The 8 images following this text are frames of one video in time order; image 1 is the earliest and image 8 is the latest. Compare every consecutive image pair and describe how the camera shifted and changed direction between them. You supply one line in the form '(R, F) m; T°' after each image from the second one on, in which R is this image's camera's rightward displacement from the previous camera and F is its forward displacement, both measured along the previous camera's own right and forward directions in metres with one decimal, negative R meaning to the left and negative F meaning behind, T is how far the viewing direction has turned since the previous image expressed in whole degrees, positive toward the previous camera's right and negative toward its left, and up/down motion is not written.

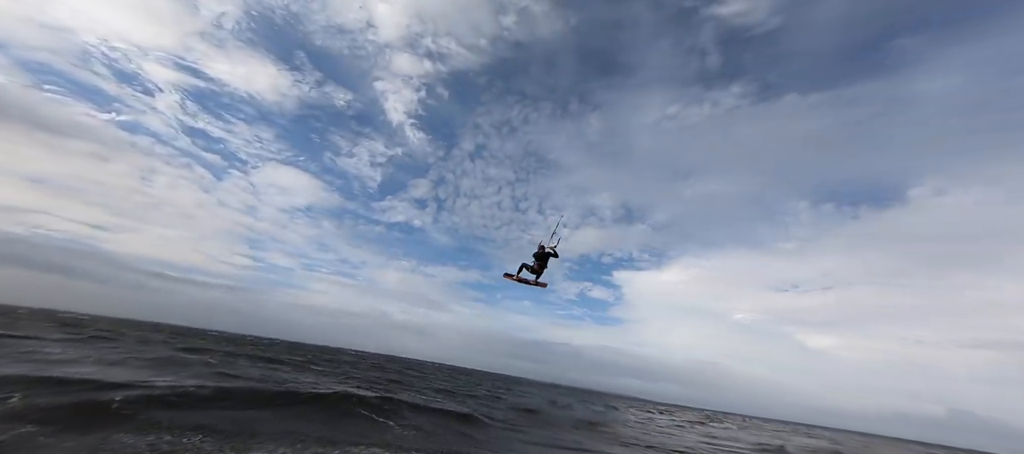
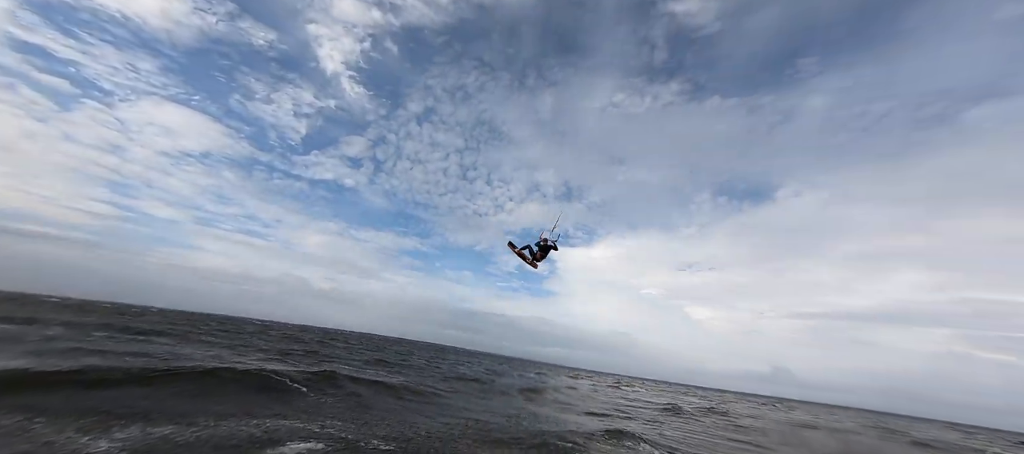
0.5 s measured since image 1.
(+0.3, +0.3) m; +10°
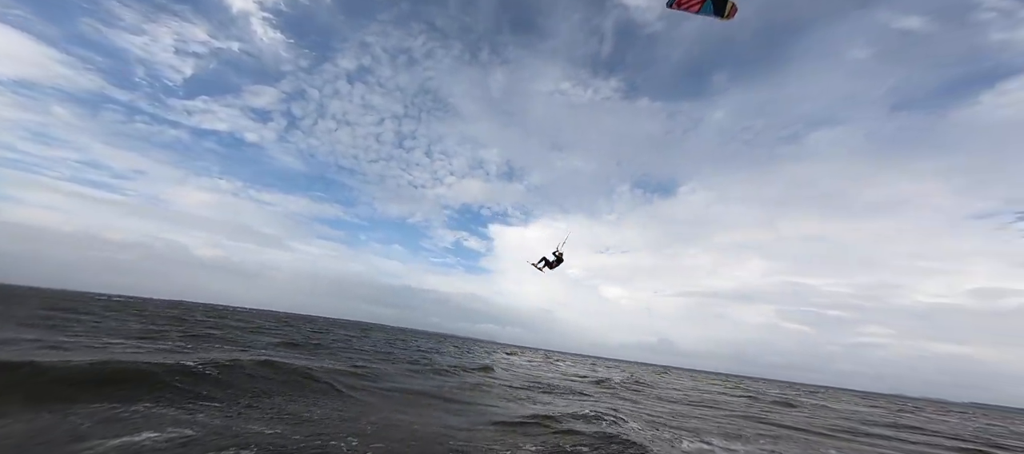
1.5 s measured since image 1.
(+1.0, +0.4) m; +11°
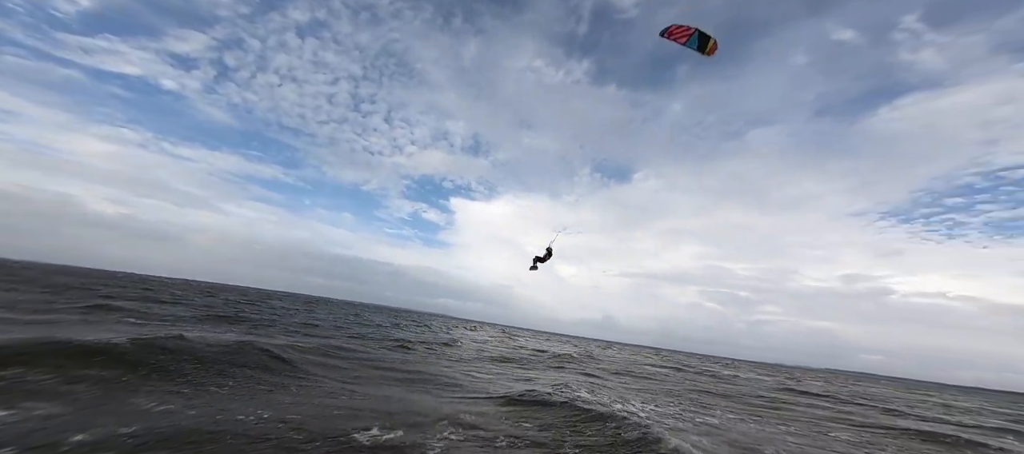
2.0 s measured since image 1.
(+1.2, -0.2) m; +6°
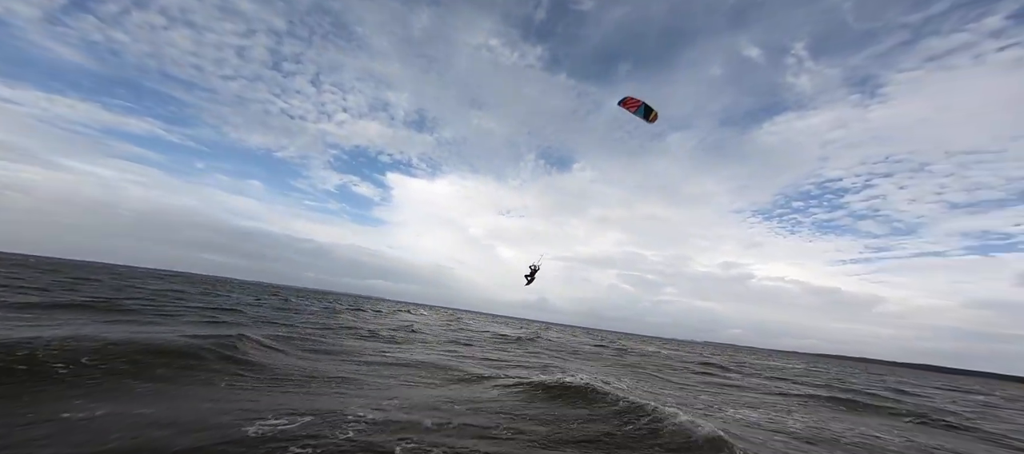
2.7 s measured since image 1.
(+0.3, -0.9) m; +10°
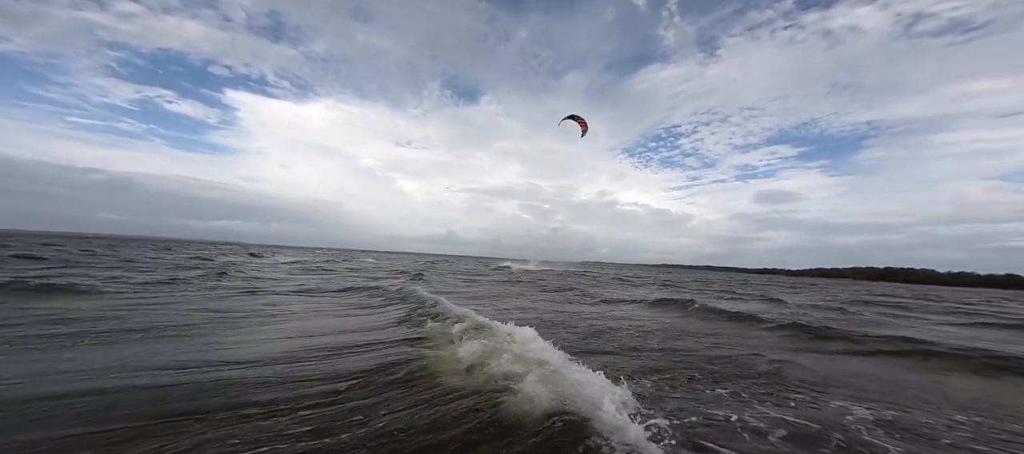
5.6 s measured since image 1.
(-3.1, -2.7) m; +19°
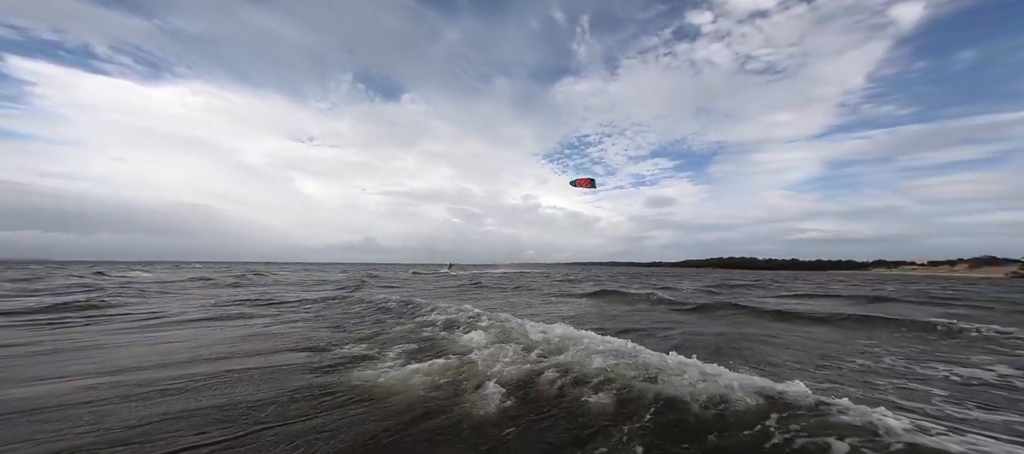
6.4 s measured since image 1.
(-1.5, -0.5) m; +14°
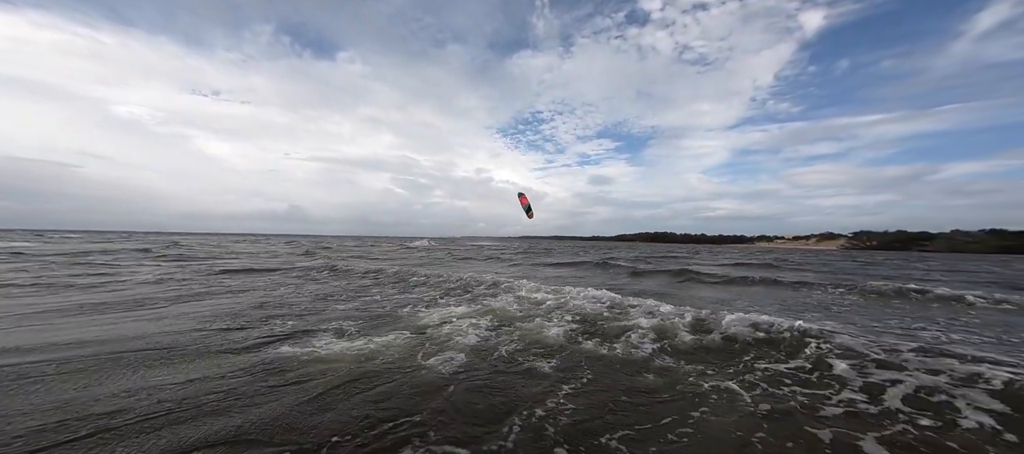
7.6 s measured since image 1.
(+0.4, -0.8) m; +8°
